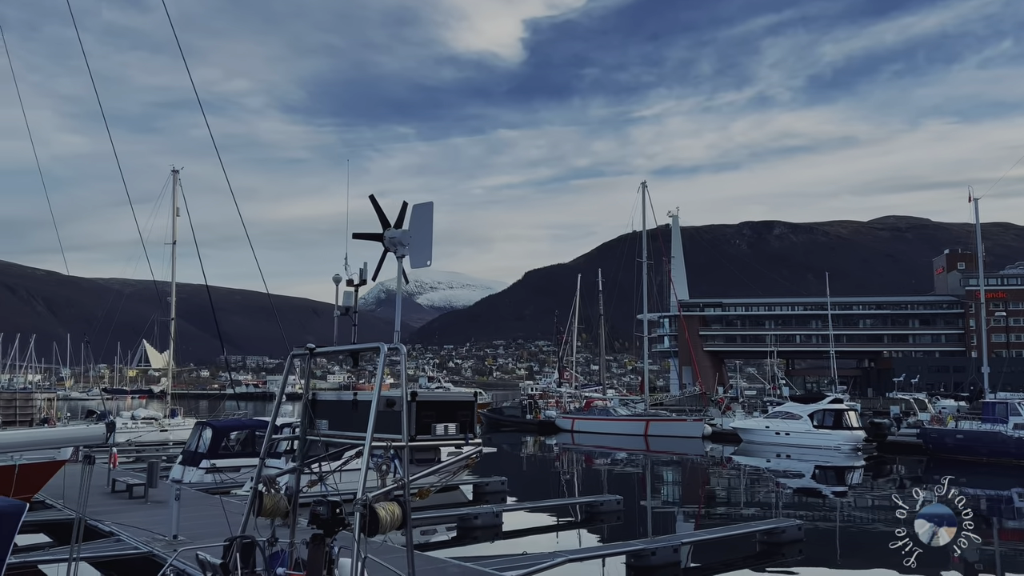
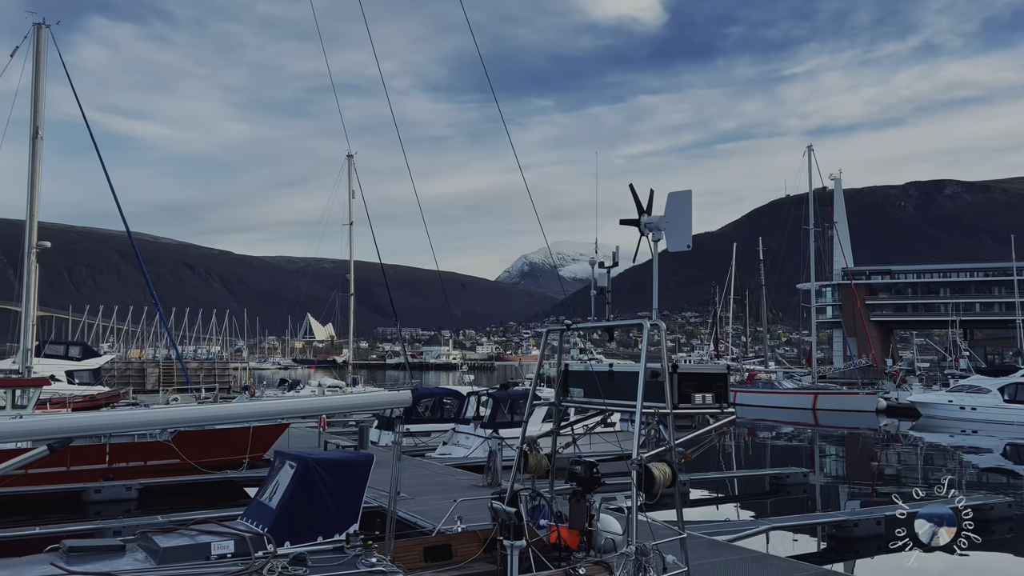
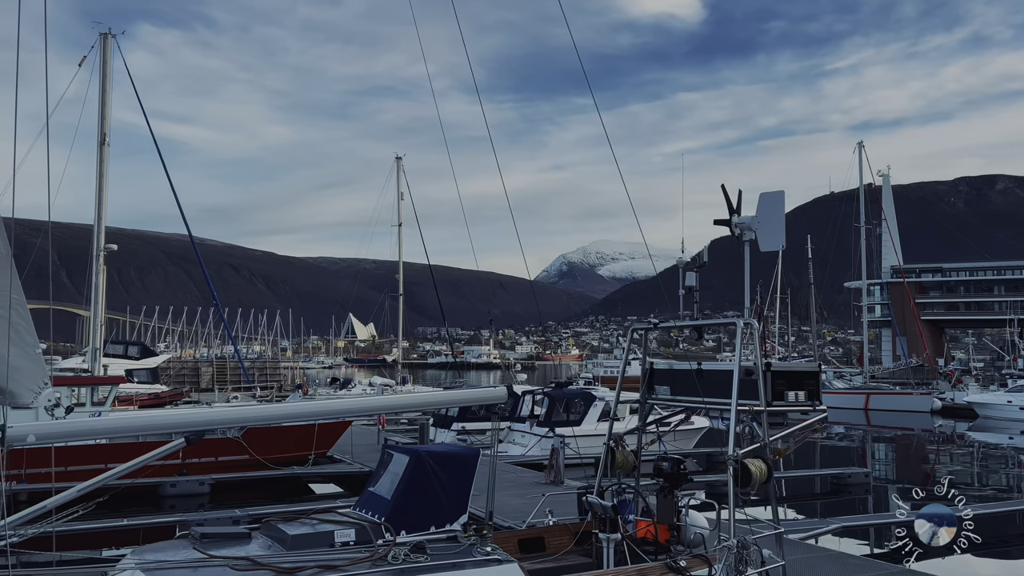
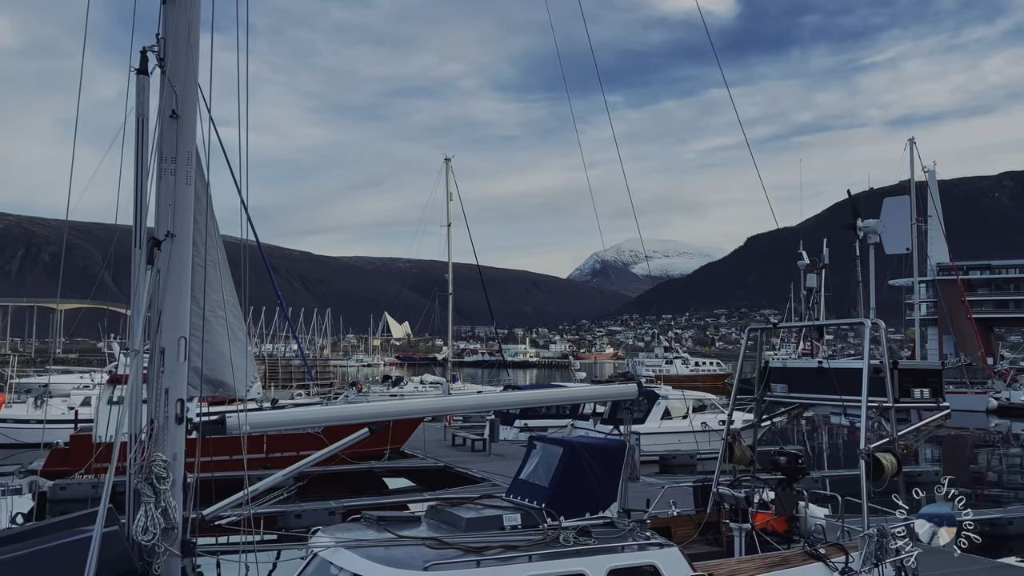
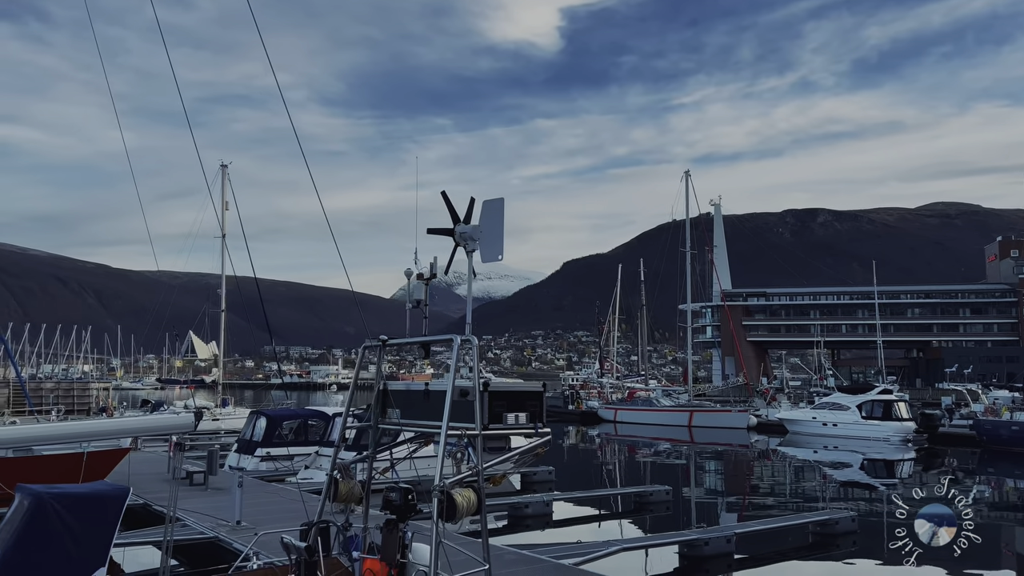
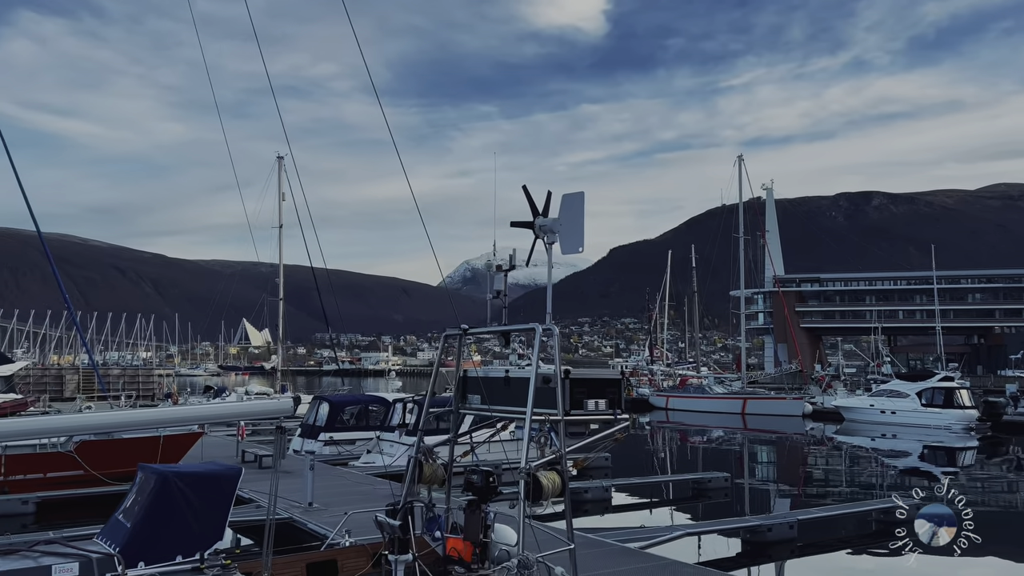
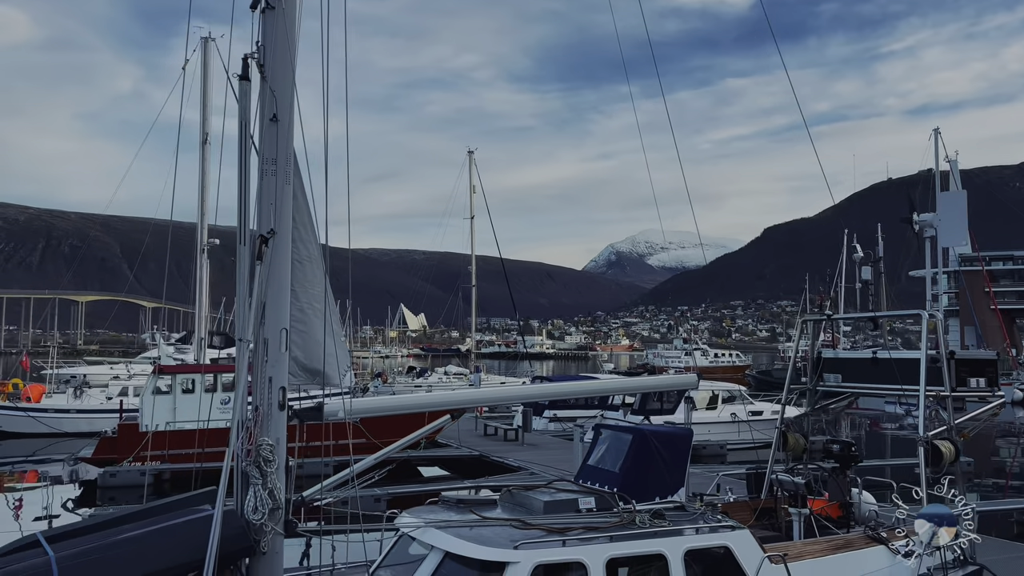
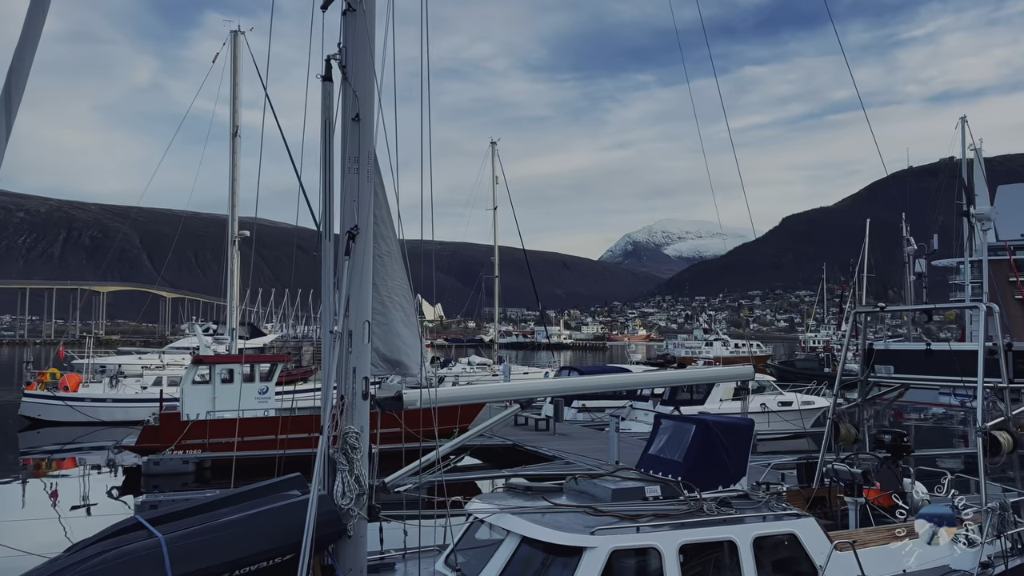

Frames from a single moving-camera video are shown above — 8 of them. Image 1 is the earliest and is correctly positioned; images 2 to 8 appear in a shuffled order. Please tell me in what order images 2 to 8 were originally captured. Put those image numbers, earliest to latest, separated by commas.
5, 6, 2, 3, 4, 7, 8
